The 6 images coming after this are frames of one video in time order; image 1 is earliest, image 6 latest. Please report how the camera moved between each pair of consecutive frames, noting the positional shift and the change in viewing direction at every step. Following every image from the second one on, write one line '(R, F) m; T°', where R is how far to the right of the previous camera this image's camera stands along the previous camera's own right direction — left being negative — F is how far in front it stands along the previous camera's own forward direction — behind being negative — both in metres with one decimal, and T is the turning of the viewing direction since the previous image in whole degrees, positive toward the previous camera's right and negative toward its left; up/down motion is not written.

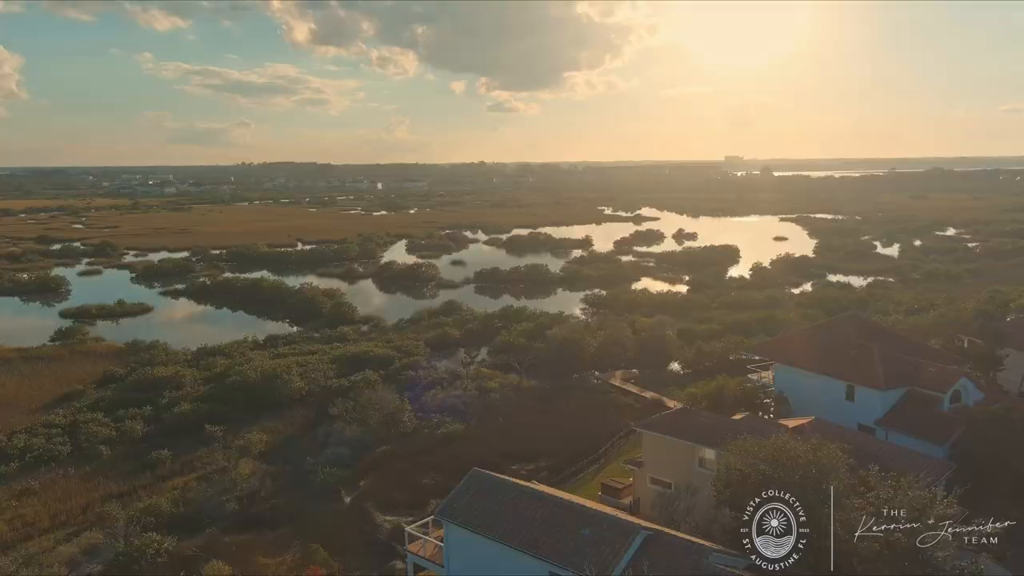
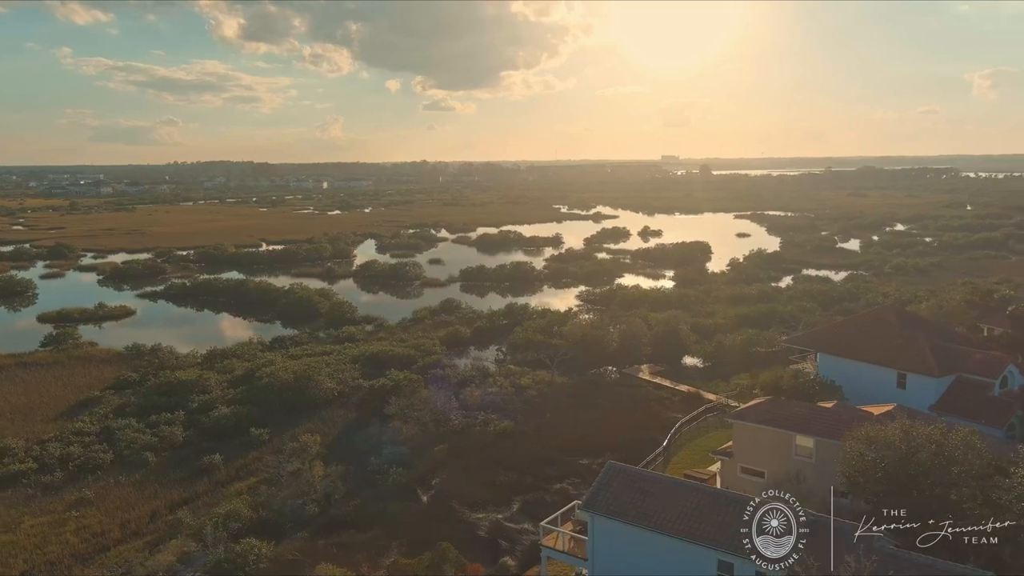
(-3.3, +0.1) m; +4°
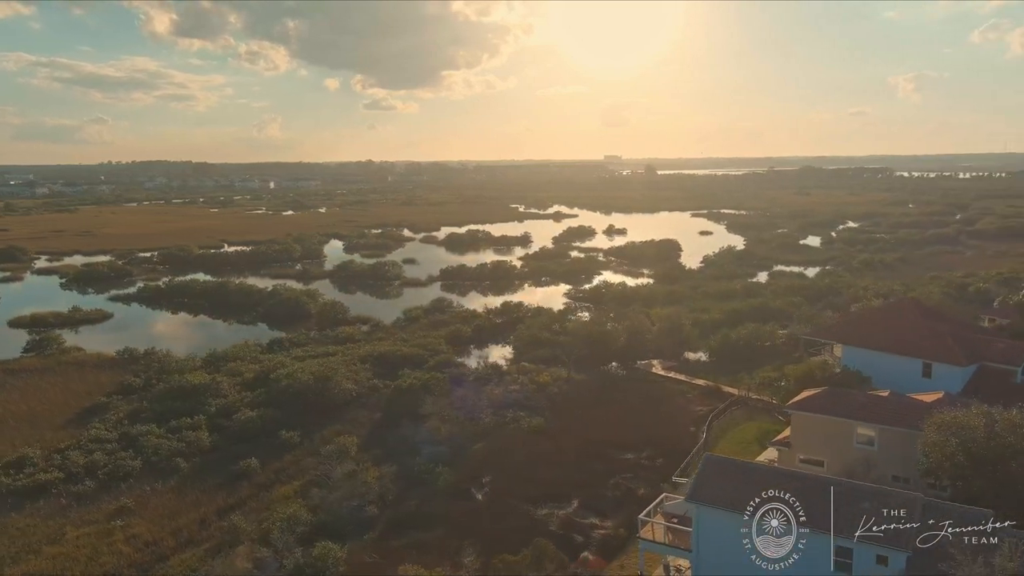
(-2.6, +0.1) m; +4°
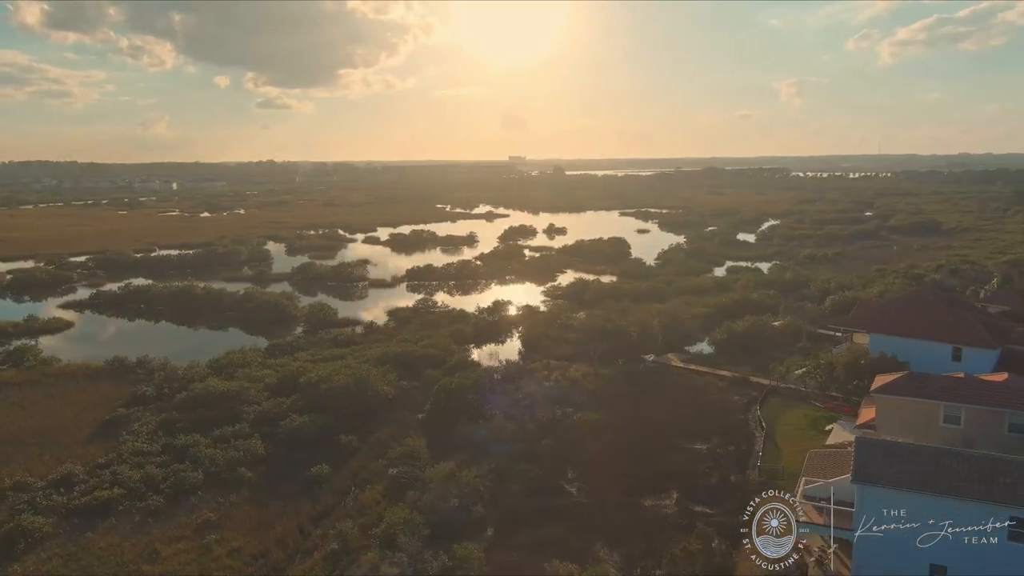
(-4.4, +0.2) m; +7°
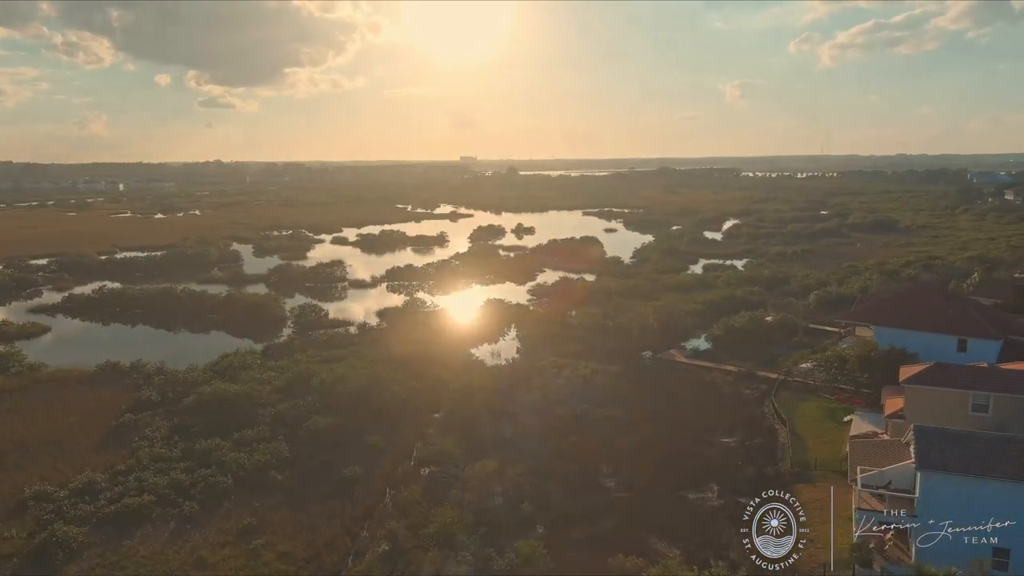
(-2.1, +0.1) m; +3°
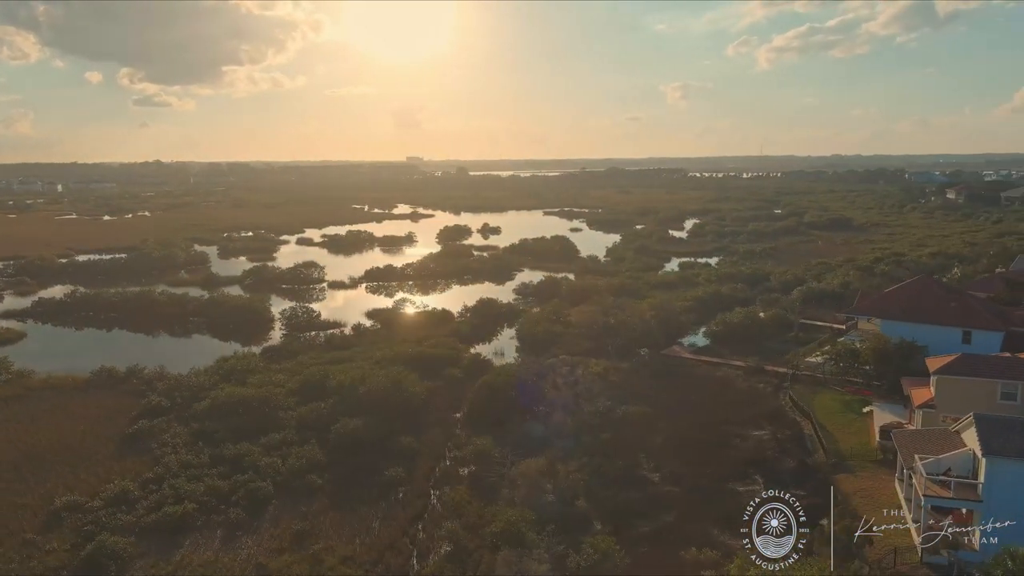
(-2.4, +0.1) m; +4°
